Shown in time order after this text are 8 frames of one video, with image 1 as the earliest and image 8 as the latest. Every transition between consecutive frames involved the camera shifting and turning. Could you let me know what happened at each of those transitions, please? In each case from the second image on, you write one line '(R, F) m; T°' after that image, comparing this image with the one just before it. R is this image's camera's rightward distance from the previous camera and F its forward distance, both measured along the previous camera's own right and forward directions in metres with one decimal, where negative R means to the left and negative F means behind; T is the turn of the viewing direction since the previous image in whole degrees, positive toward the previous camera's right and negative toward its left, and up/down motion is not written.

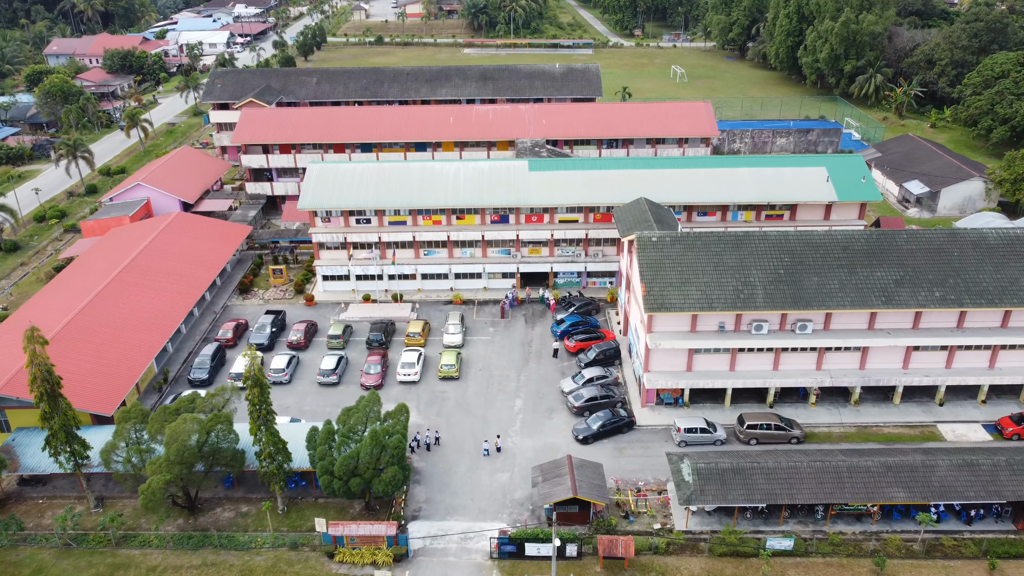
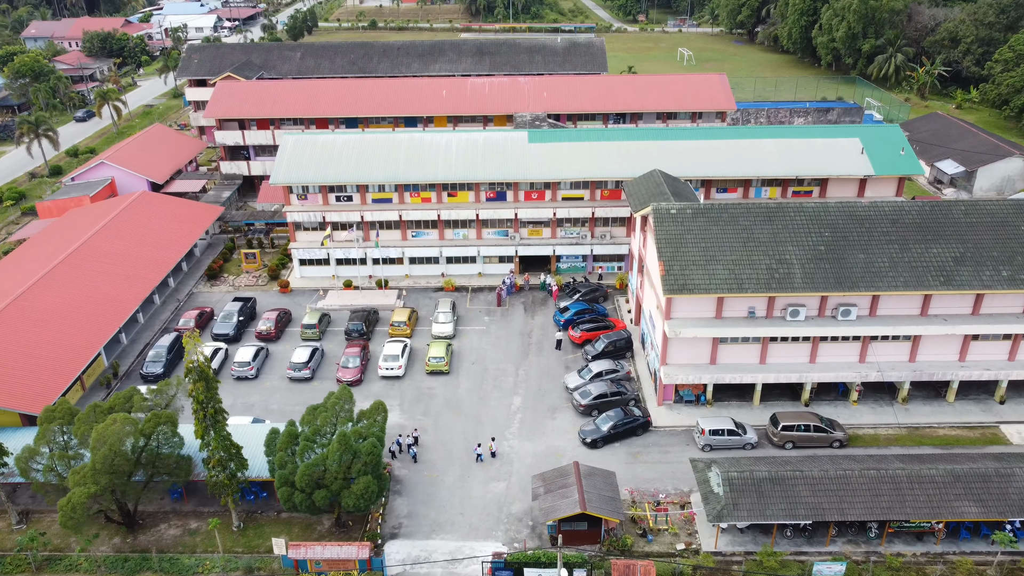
(+0.1, +6.4) m; 0°
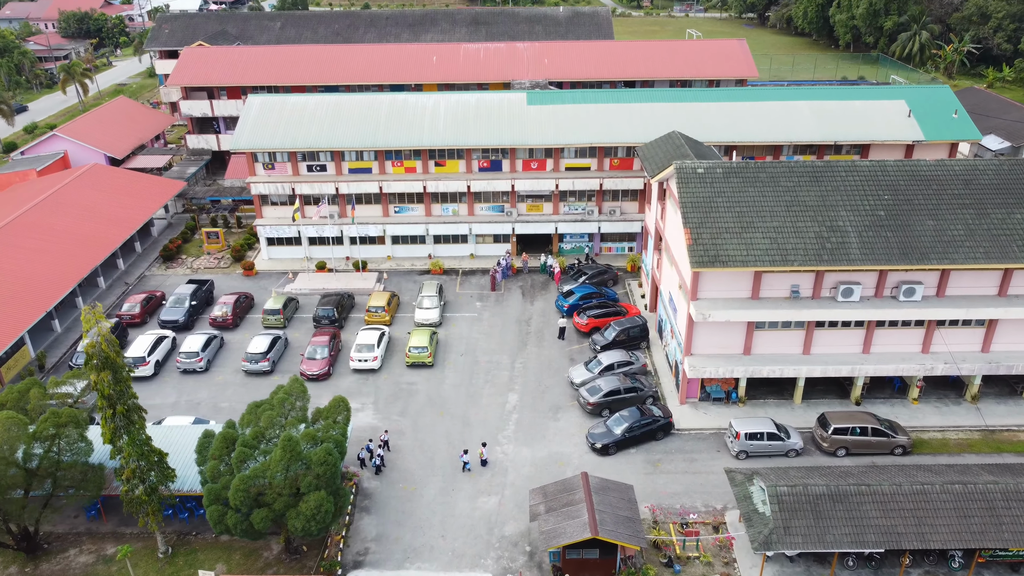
(+0.2, +6.9) m; 0°
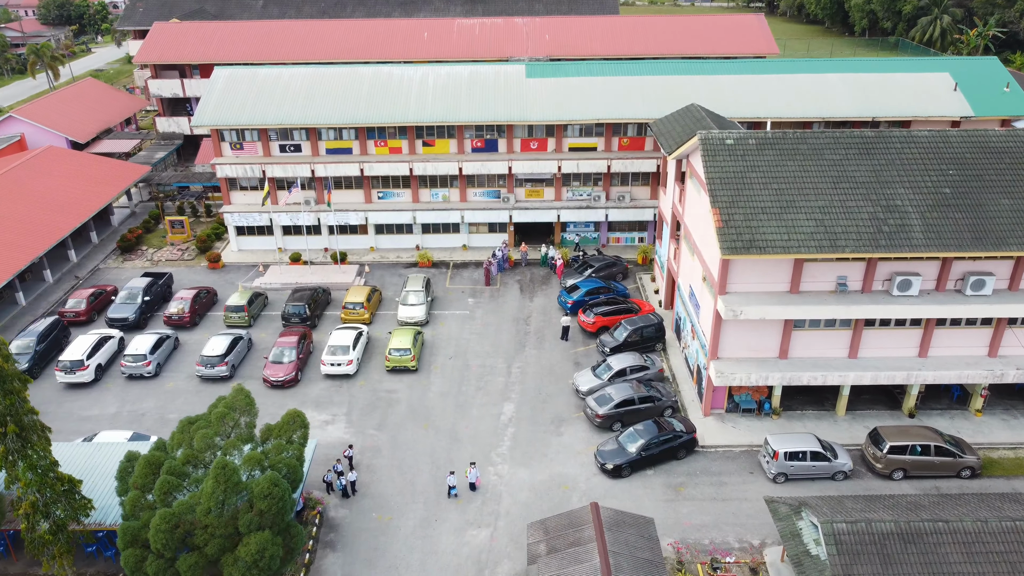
(+0.2, +5.2) m; 0°
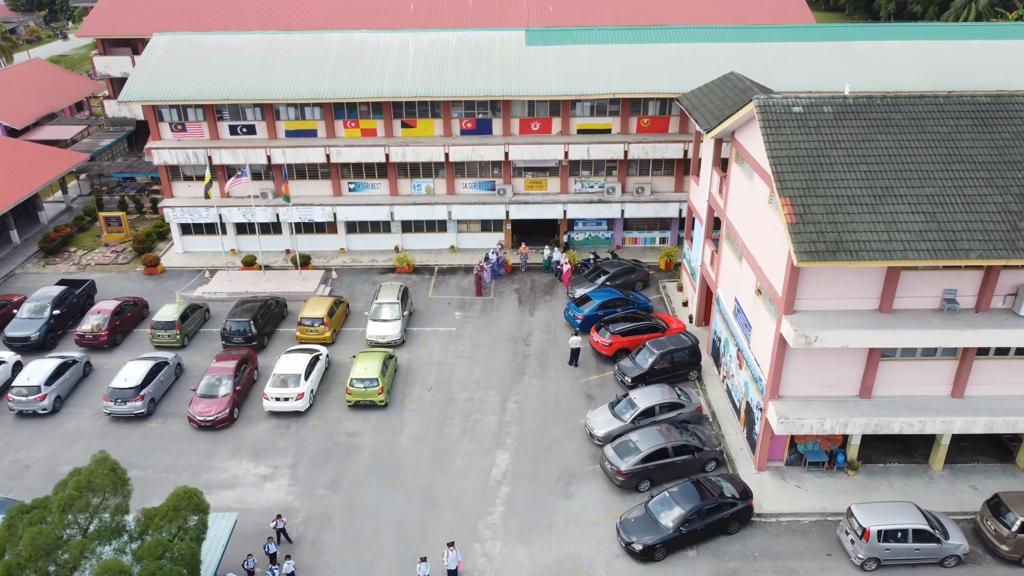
(+0.2, +7.3) m; 0°
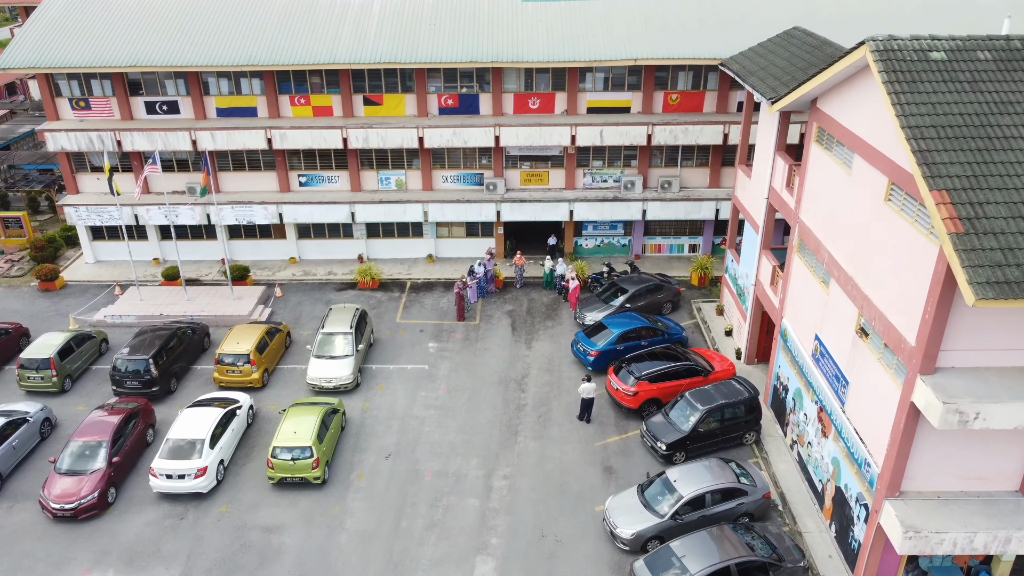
(+0.3, +7.6) m; 0°
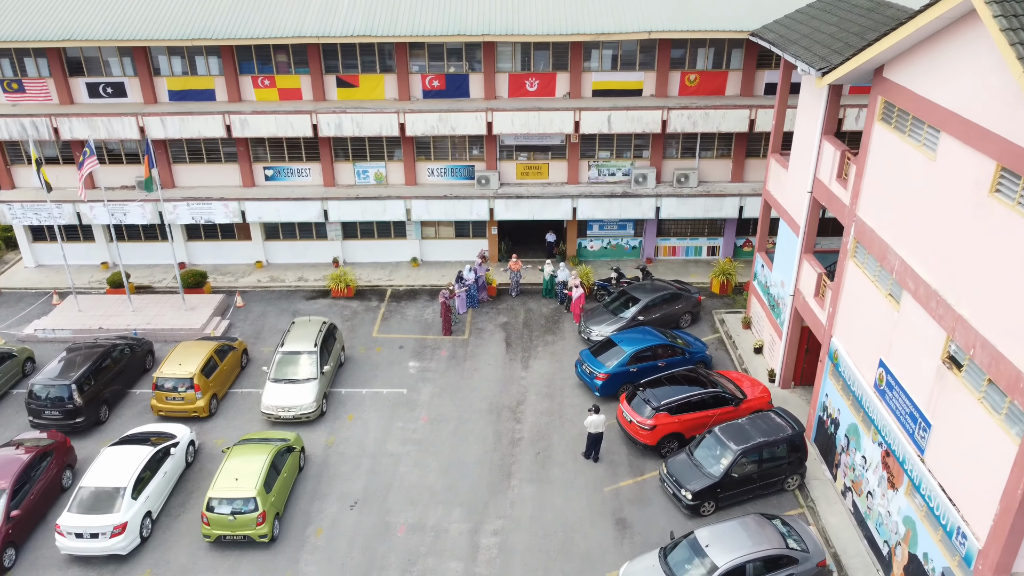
(+0.2, +3.6) m; 0°
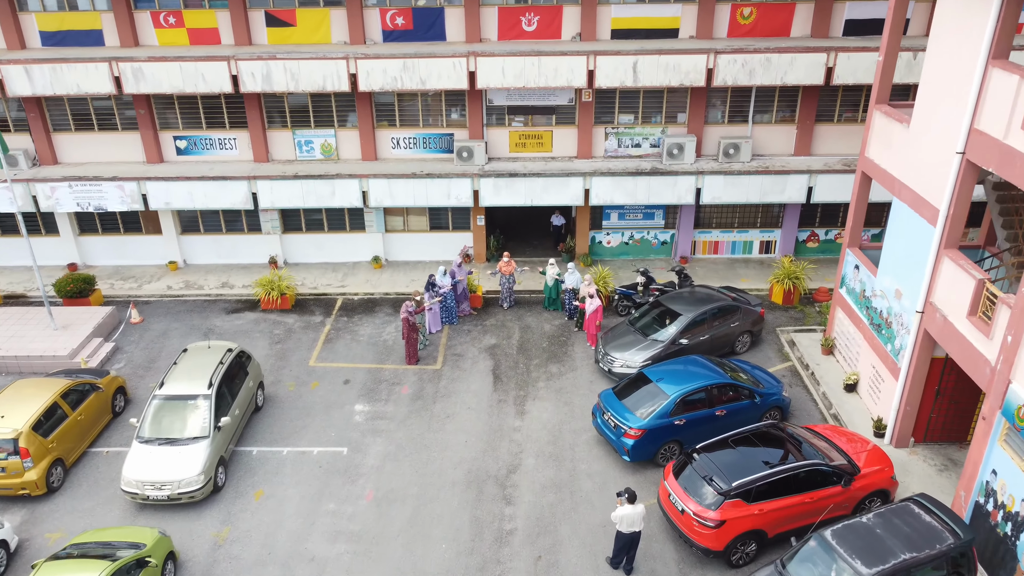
(+0.2, +6.4) m; 0°
